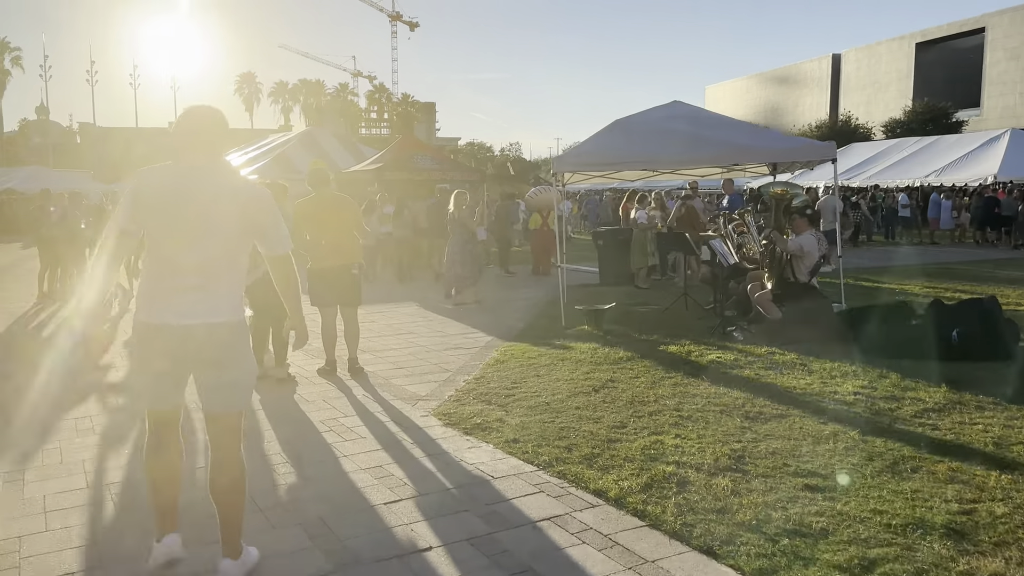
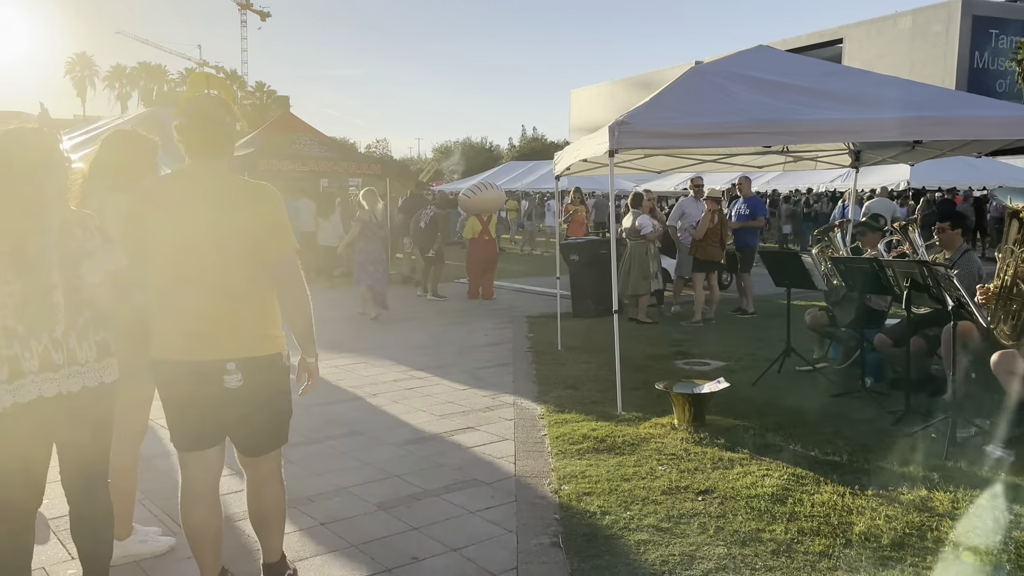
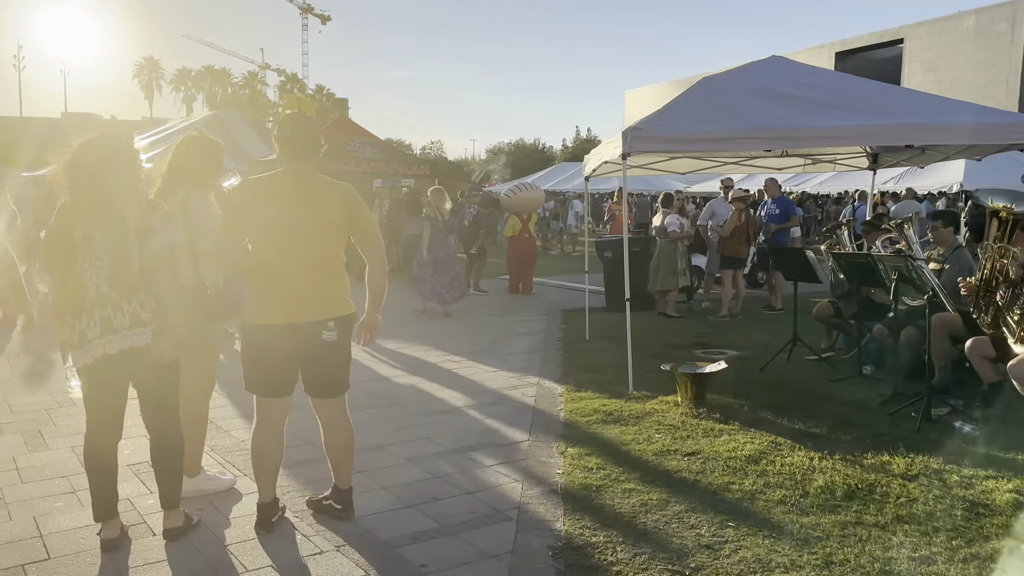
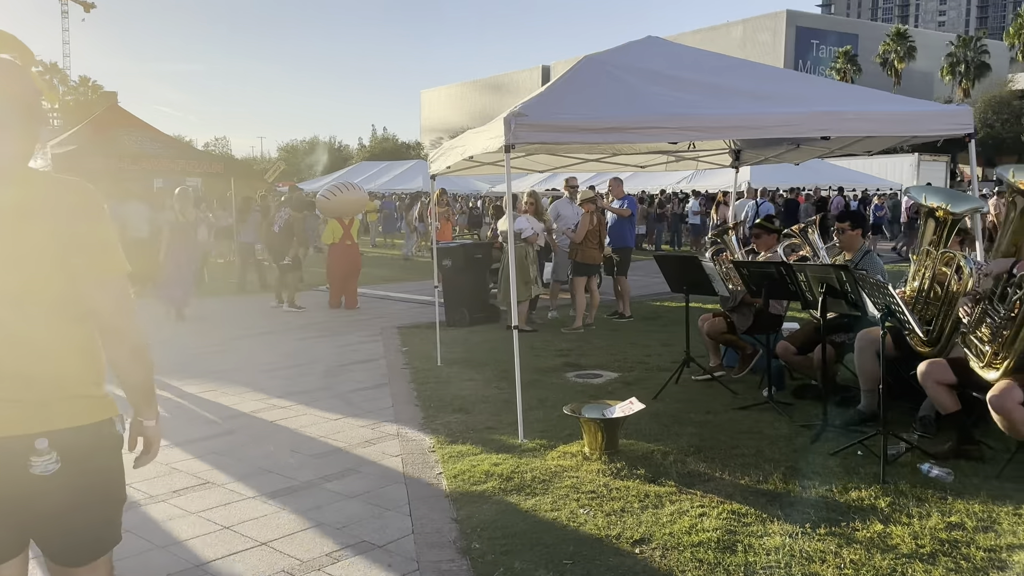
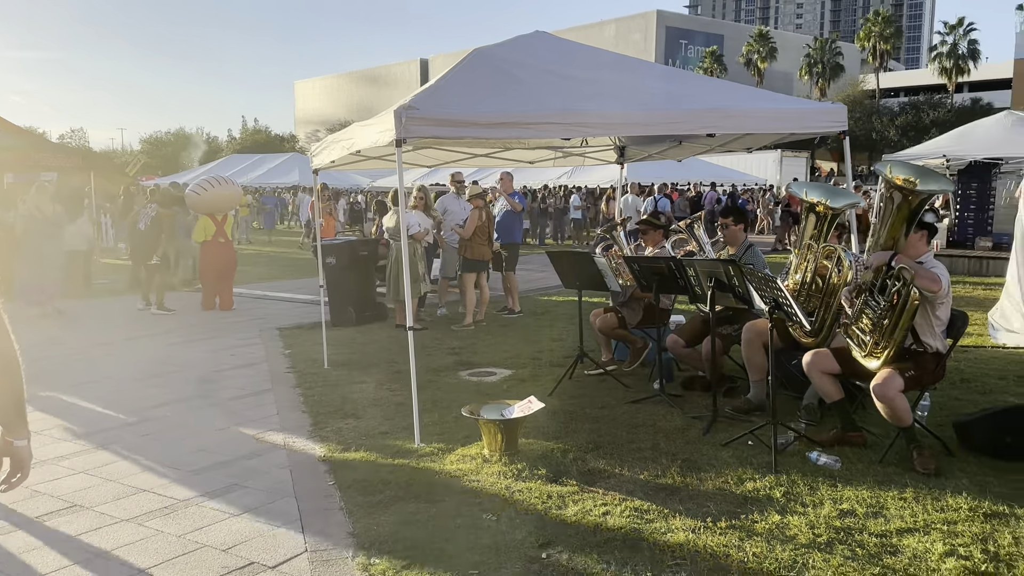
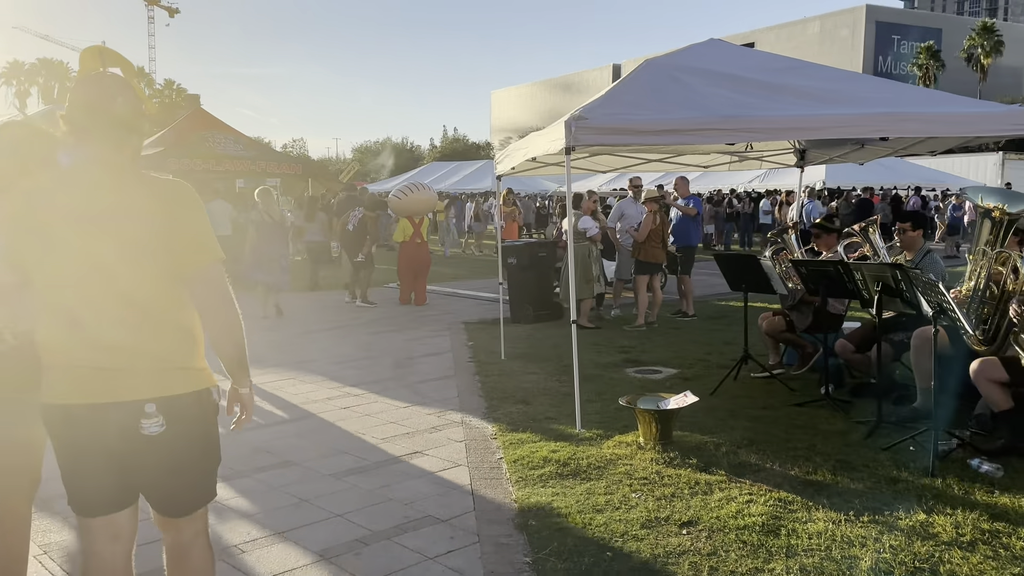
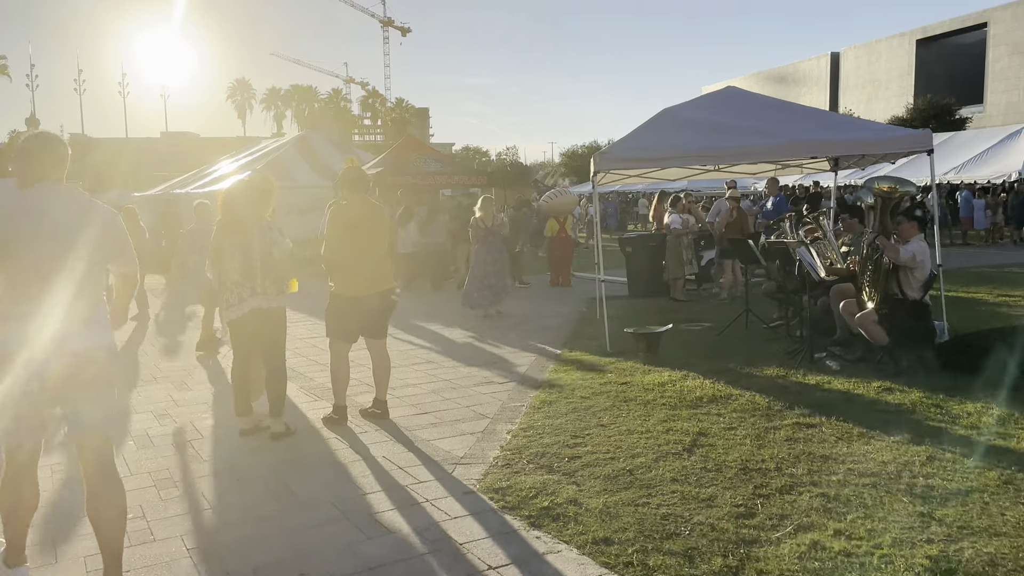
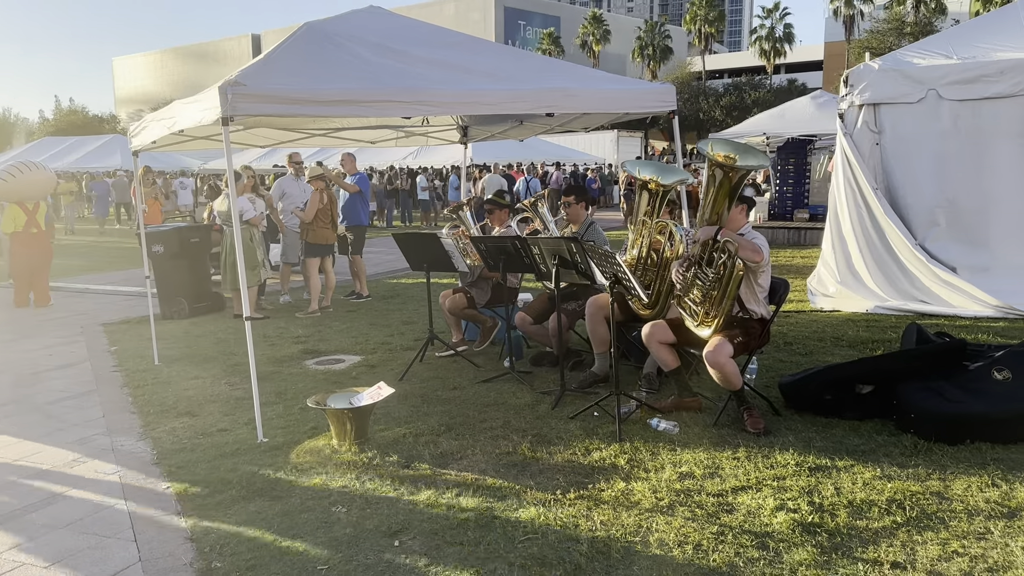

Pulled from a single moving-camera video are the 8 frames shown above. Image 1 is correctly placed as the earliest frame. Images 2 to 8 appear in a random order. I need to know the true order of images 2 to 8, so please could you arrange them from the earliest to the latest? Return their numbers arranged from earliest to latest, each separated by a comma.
7, 3, 2, 6, 4, 5, 8
